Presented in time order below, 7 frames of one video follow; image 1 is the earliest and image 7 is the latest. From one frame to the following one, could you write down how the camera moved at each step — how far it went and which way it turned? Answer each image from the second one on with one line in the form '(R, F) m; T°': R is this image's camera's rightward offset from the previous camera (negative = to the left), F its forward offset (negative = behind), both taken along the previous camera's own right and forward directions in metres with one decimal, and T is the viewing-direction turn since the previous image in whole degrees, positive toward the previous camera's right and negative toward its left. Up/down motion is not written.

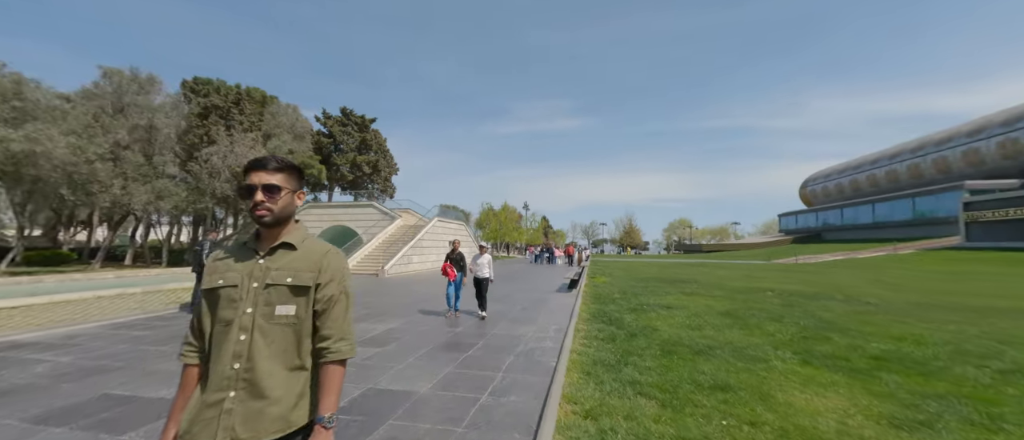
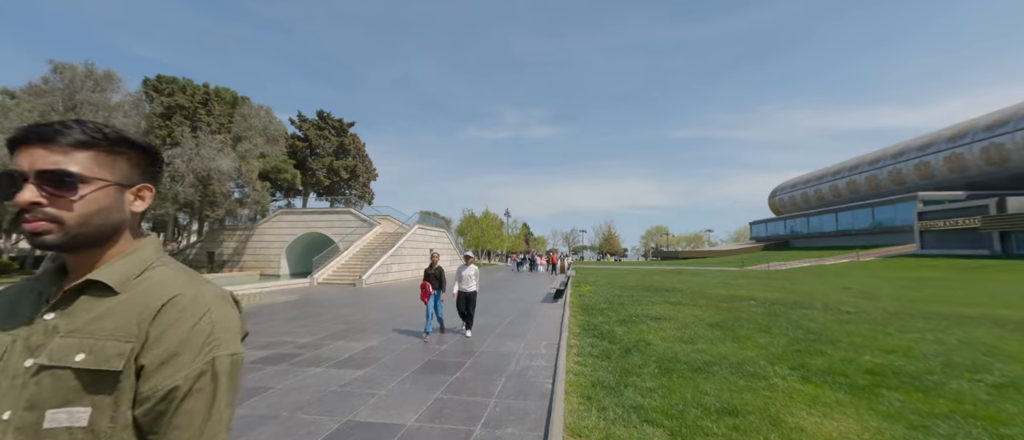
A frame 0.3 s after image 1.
(-0.2, +0.3) m; +3°
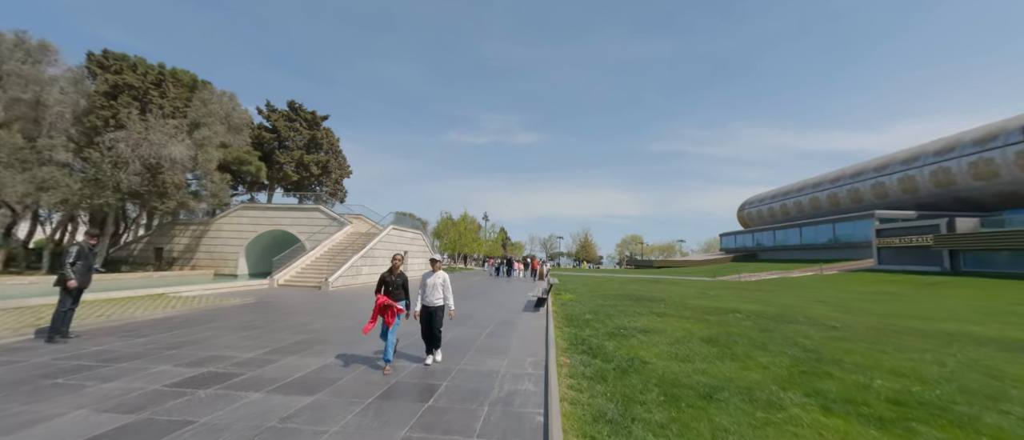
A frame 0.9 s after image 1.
(-0.1, +0.7) m; +4°
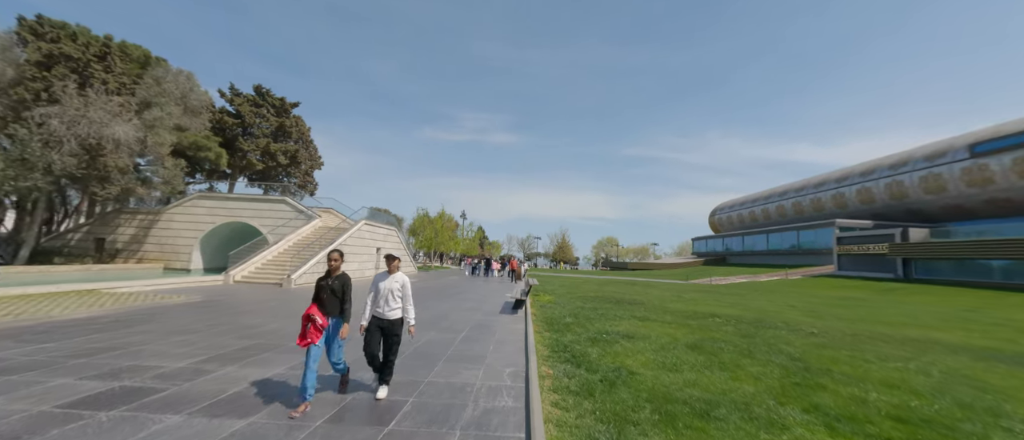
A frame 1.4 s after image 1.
(0.0, +0.6) m; +4°
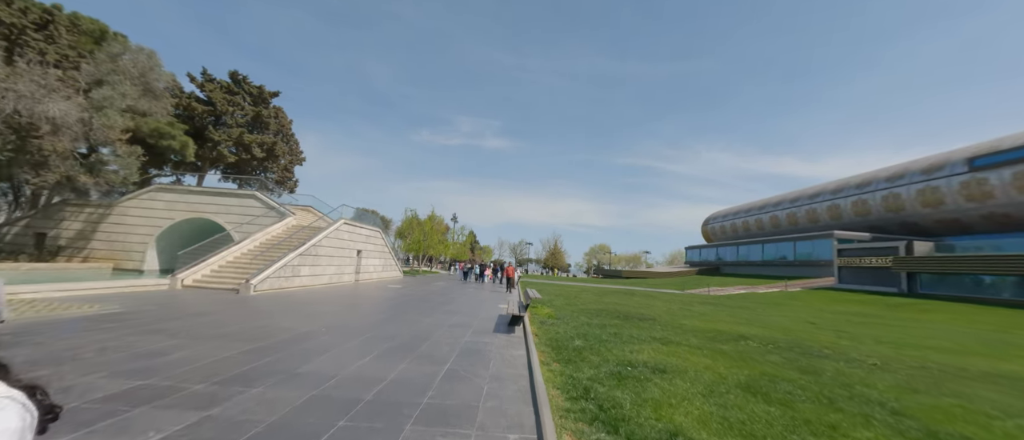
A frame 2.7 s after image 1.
(-0.2, +1.7) m; +1°
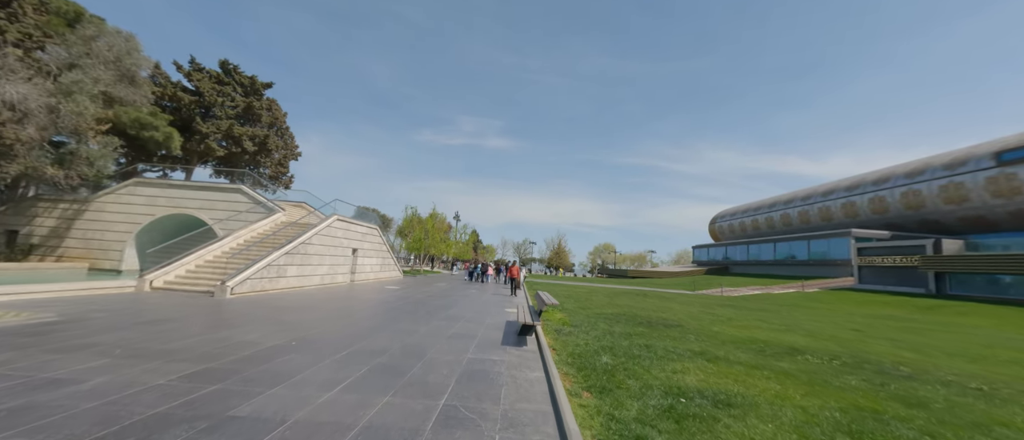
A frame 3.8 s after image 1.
(-0.2, +1.4) m; 0°
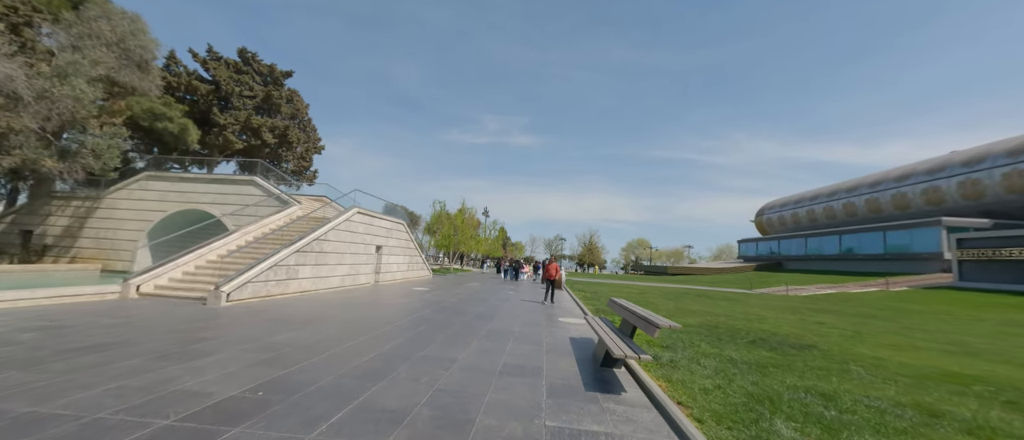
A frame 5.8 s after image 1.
(-0.8, +2.6) m; -4°
